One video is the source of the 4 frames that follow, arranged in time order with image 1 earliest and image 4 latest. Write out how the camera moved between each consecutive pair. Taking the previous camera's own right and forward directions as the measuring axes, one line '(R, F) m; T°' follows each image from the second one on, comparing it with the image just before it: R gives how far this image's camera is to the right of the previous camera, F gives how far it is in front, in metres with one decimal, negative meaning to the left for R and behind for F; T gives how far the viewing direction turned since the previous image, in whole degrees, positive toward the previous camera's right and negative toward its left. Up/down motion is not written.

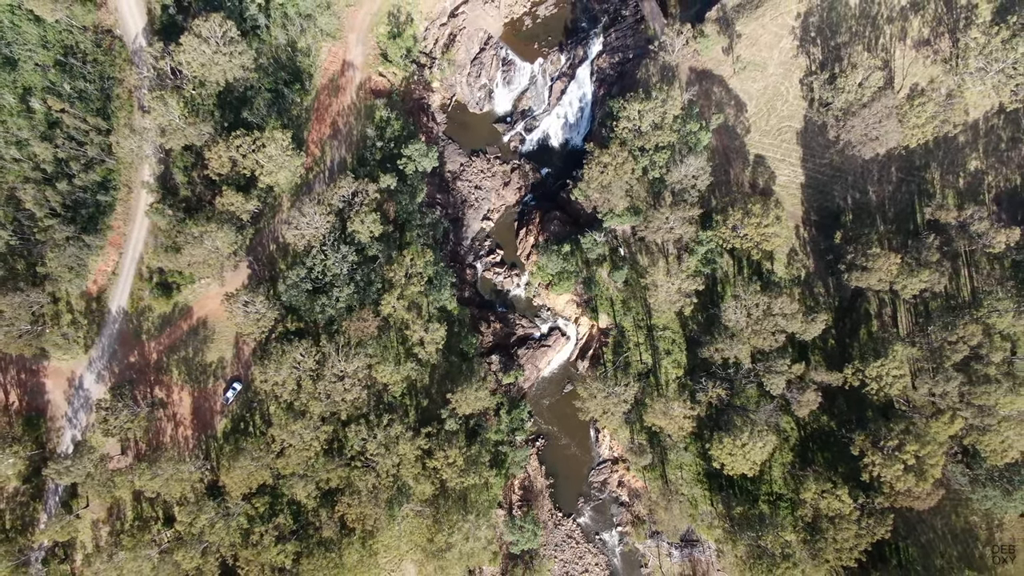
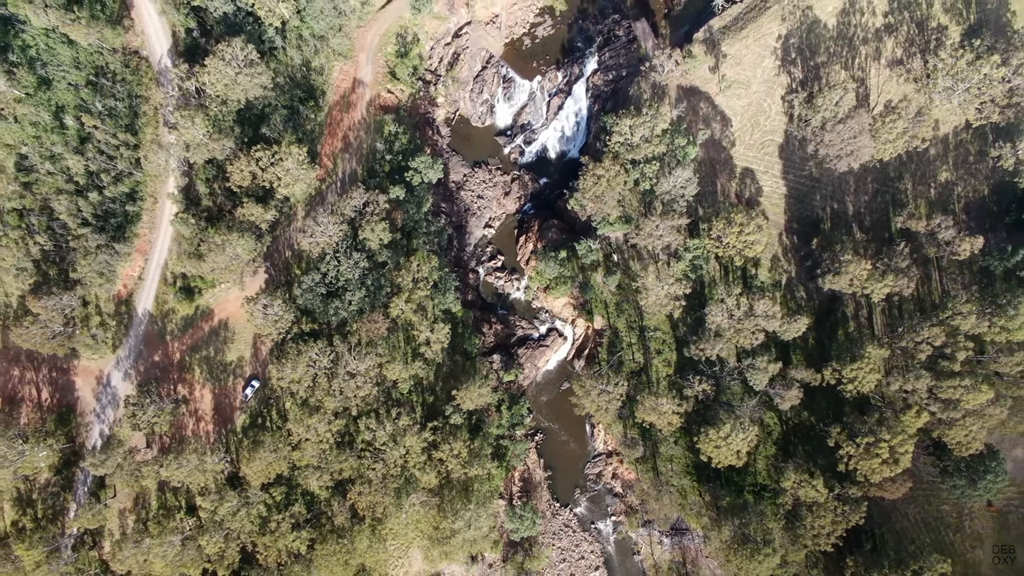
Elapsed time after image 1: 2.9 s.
(0.0, -4.1) m; 0°
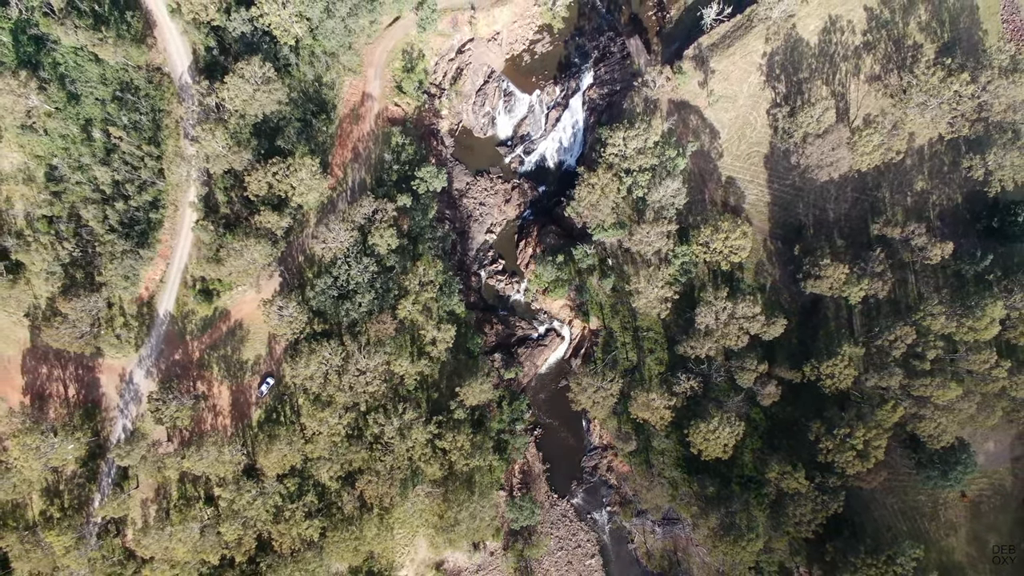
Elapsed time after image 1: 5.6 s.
(0.0, -3.9) m; 0°
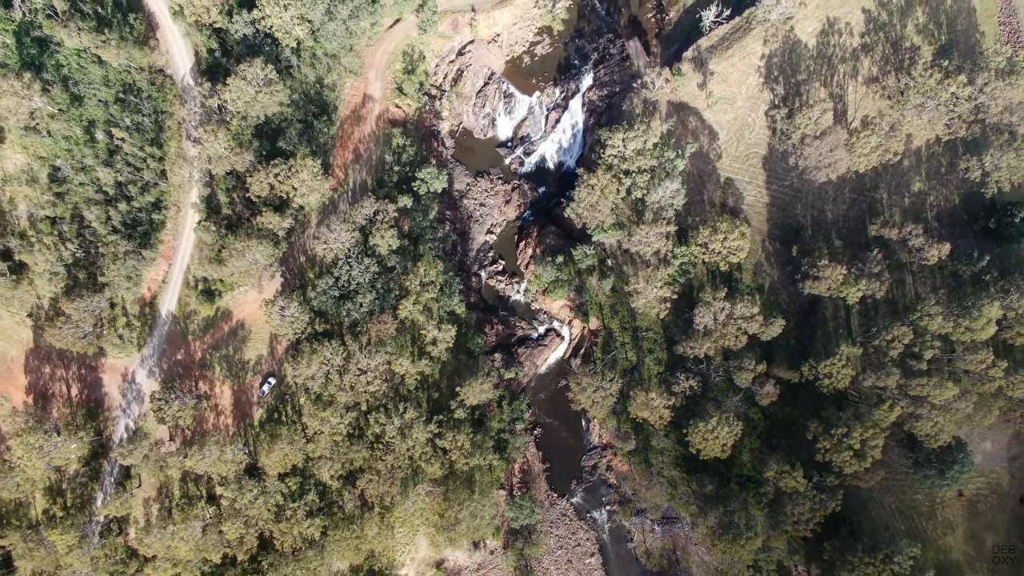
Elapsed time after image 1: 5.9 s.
(0.0, -0.4) m; 0°
